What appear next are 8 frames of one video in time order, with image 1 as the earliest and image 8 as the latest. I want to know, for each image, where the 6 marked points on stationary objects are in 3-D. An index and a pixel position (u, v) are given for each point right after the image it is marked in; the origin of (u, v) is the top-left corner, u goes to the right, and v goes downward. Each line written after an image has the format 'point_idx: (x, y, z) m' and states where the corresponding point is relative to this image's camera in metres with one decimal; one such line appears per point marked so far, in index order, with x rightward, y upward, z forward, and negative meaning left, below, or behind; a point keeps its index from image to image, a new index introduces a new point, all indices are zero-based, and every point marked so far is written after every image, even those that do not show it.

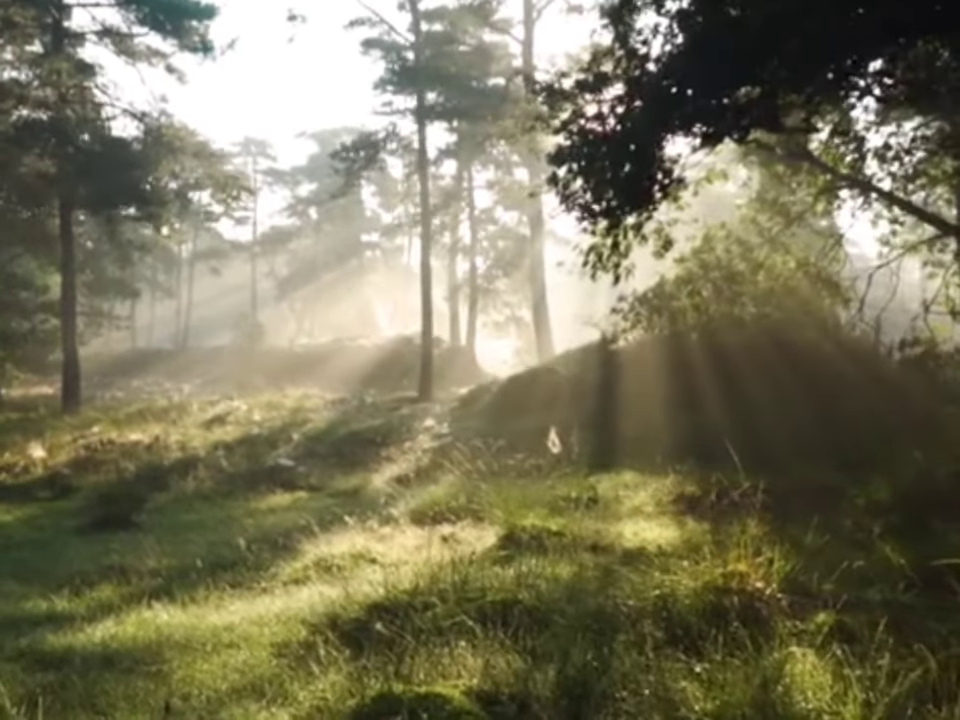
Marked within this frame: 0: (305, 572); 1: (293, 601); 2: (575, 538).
0: (-1.2, -1.5, +7.7) m
1: (-1.1, -1.5, +6.8) m
2: (+0.8, -1.4, +9.0) m
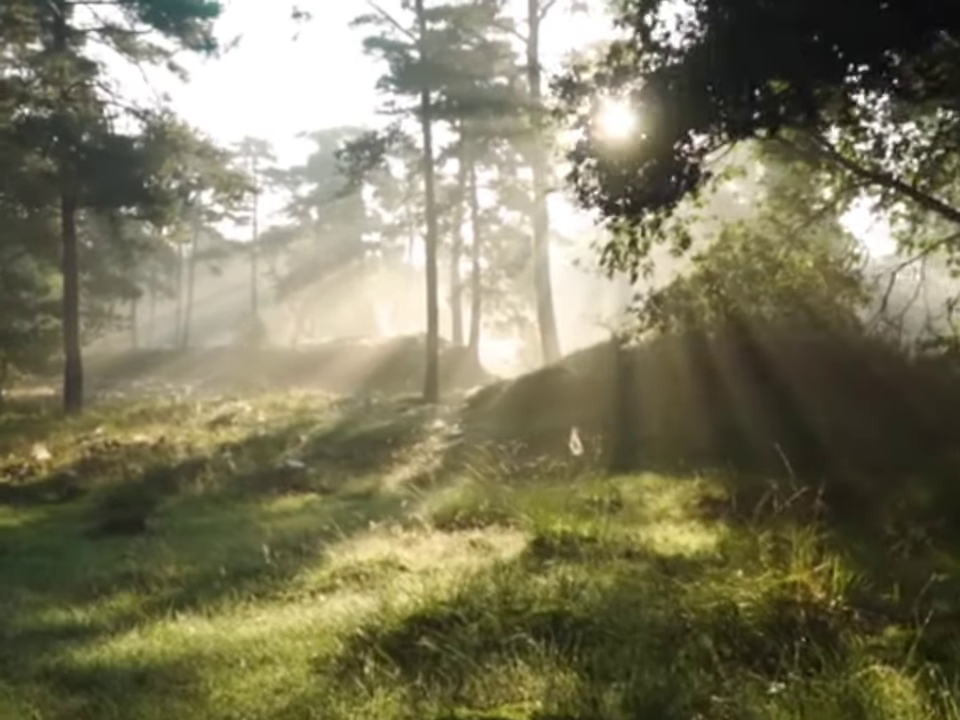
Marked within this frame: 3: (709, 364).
0: (-1.0, -1.5, +7.4) m
1: (-0.9, -1.5, +6.4) m
2: (+1.0, -1.4, +8.7) m
3: (+3.7, +0.1, +16.1) m
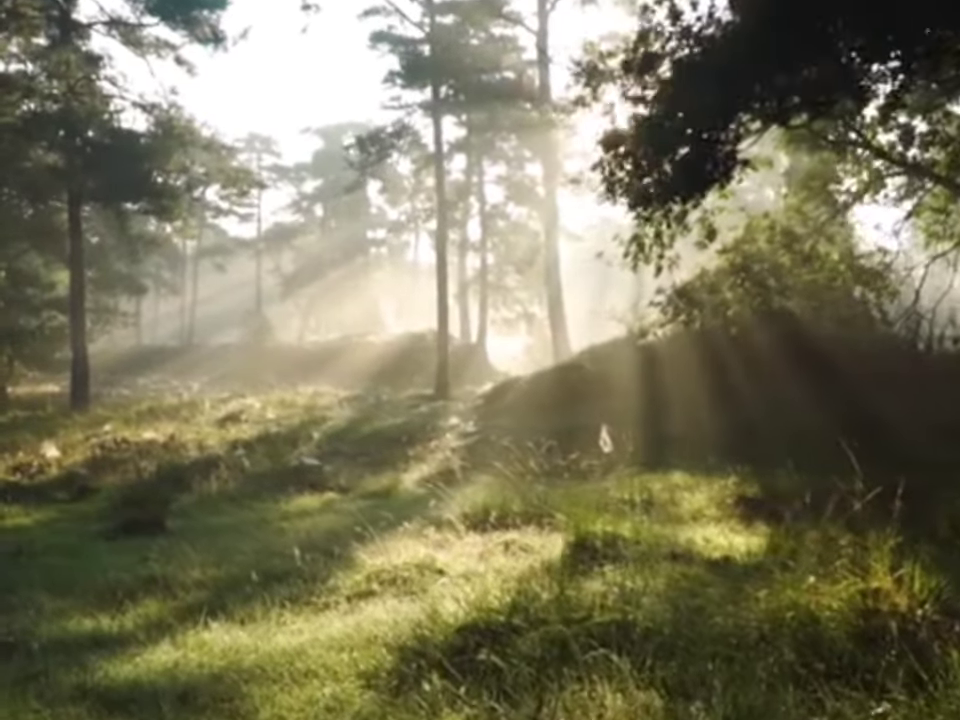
0: (-0.7, -1.4, +7.0) m
1: (-0.6, -1.4, +6.1) m
2: (+1.3, -1.4, +8.4) m
3: (+3.9, +0.1, +15.7) m
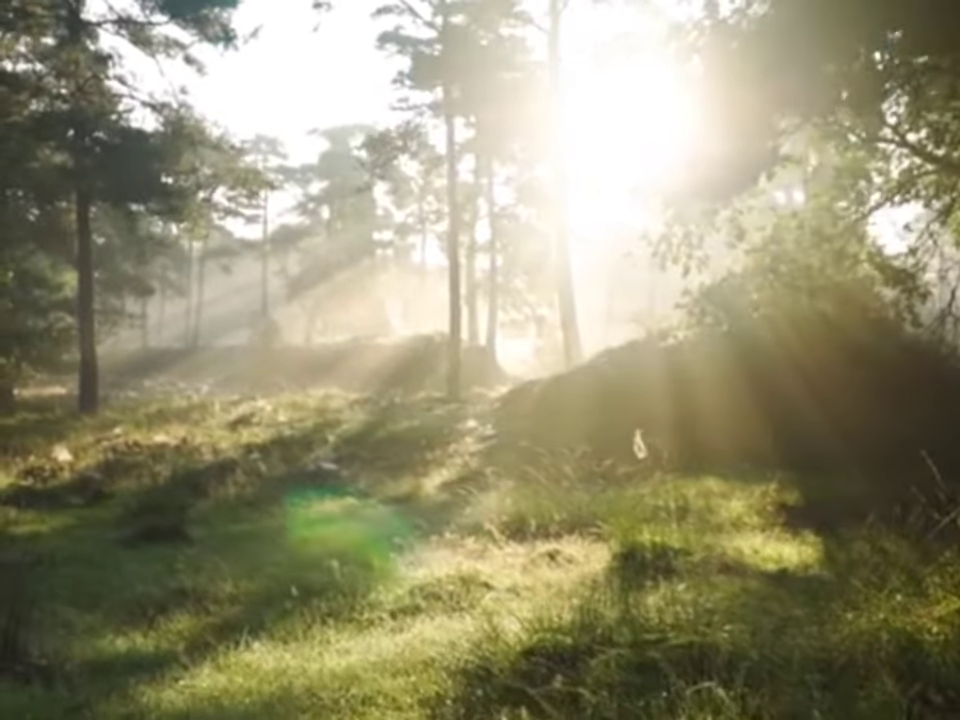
0: (-0.4, -1.4, +6.7) m
1: (-0.3, -1.4, +5.7) m
2: (+1.6, -1.4, +8.0) m
3: (+4.3, +0.1, +15.4) m
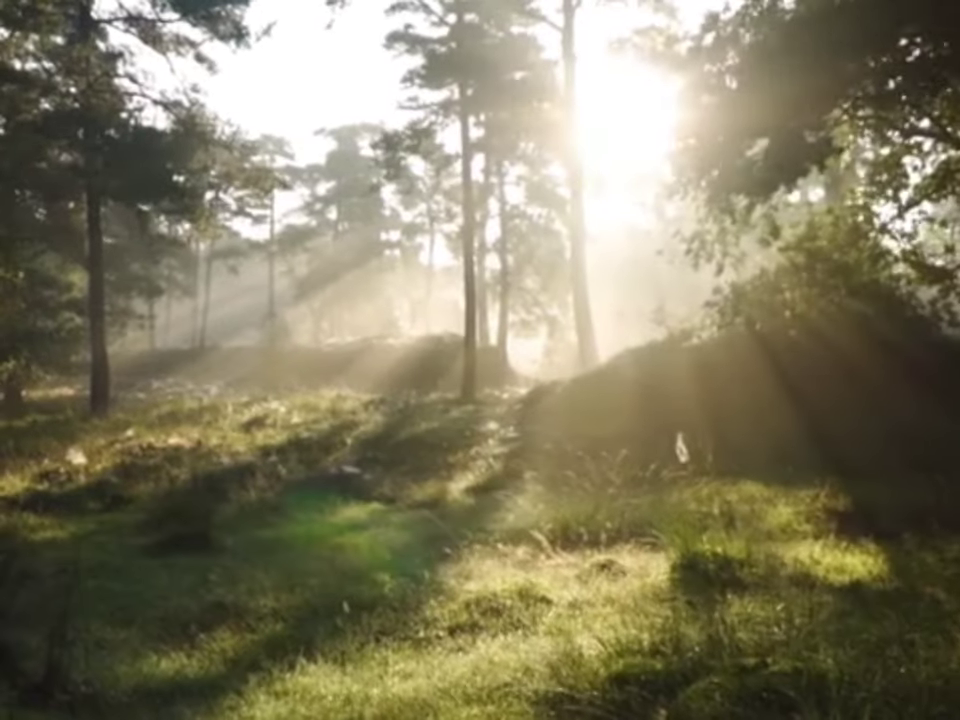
0: (0.0, -1.5, +6.3) m
1: (0.0, -1.4, +5.3) m
2: (+1.9, -1.4, +7.6) m
3: (+4.6, +0.1, +15.0) m
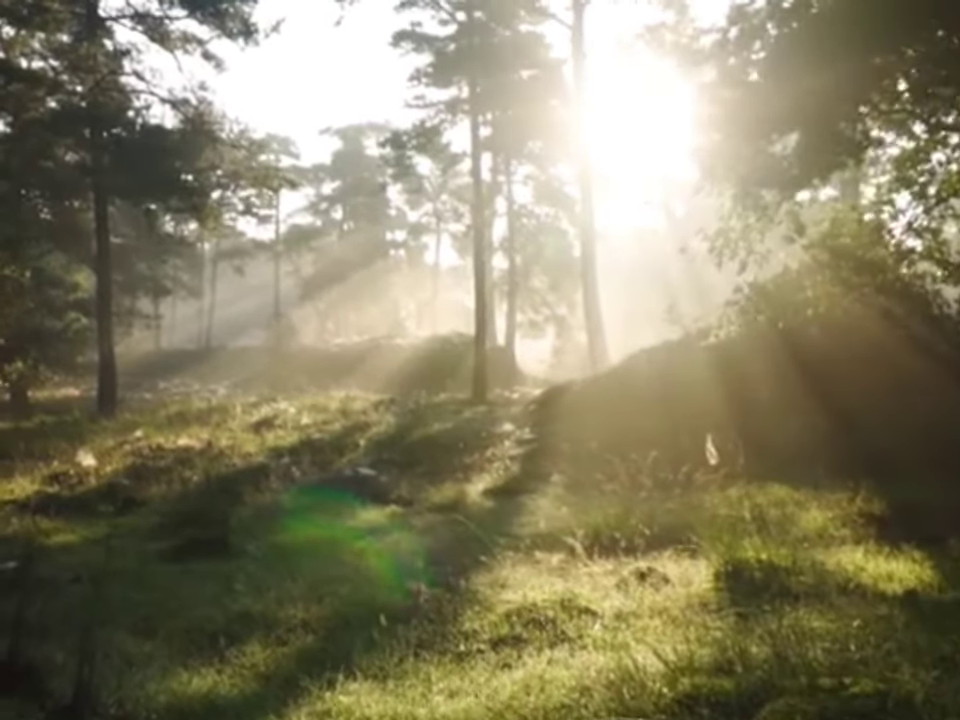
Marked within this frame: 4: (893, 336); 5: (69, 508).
0: (+0.2, -1.4, +6.0) m
1: (+0.2, -1.4, +5.0) m
2: (+2.2, -1.4, +7.3) m
3: (+4.9, +0.1, +14.6) m
4: (+5.3, +0.3, +14.5) m
5: (-5.2, -1.9, +14.1) m
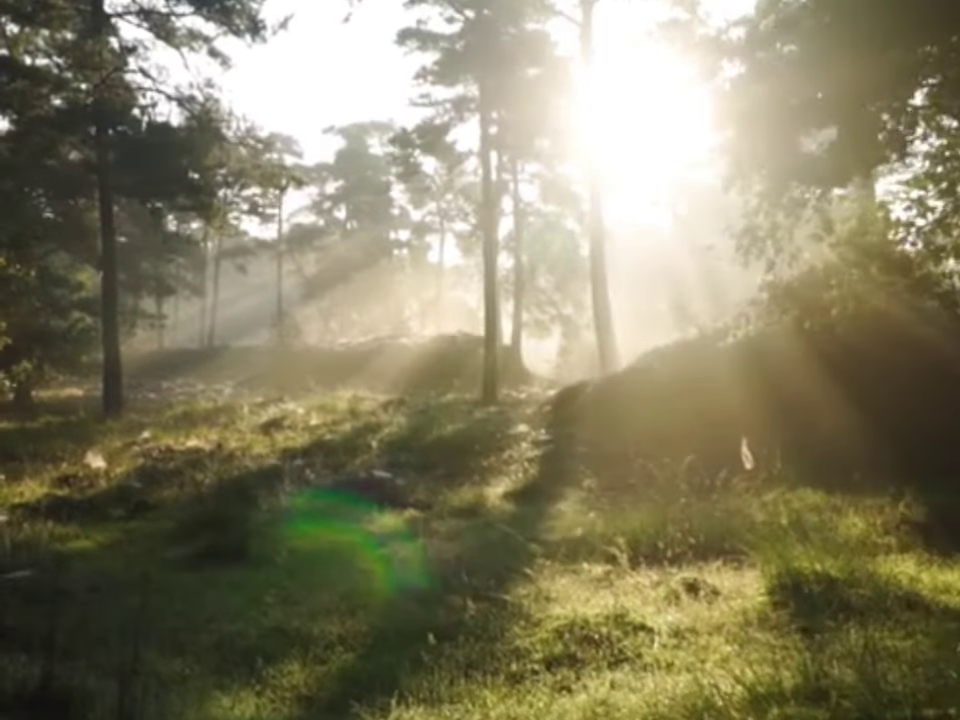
0: (+0.5, -1.5, +5.6) m
1: (+0.5, -1.4, +4.7) m
2: (+2.4, -1.4, +6.9) m
3: (+5.2, +0.1, +14.3) m
4: (+5.6, +0.3, +14.1) m
5: (-4.9, -1.9, +13.8) m
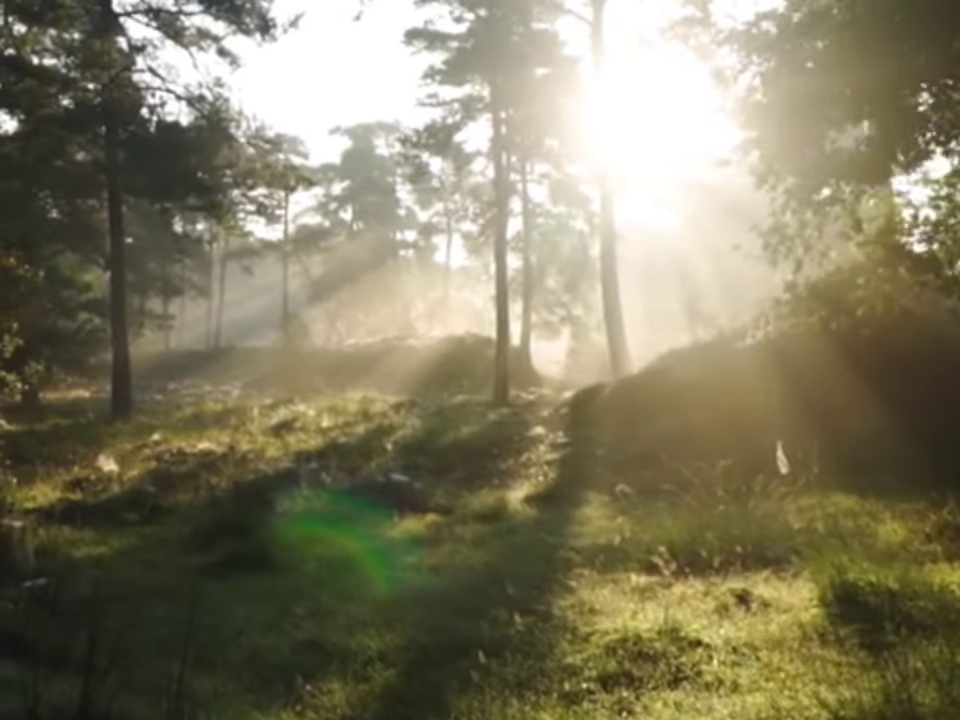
0: (+0.7, -1.5, +5.3) m
1: (+0.7, -1.5, +4.4) m
2: (+2.7, -1.4, +6.6) m
3: (+5.4, +0.1, +14.0) m
4: (+5.9, +0.3, +13.8) m
5: (-4.7, -1.9, +13.5) m
